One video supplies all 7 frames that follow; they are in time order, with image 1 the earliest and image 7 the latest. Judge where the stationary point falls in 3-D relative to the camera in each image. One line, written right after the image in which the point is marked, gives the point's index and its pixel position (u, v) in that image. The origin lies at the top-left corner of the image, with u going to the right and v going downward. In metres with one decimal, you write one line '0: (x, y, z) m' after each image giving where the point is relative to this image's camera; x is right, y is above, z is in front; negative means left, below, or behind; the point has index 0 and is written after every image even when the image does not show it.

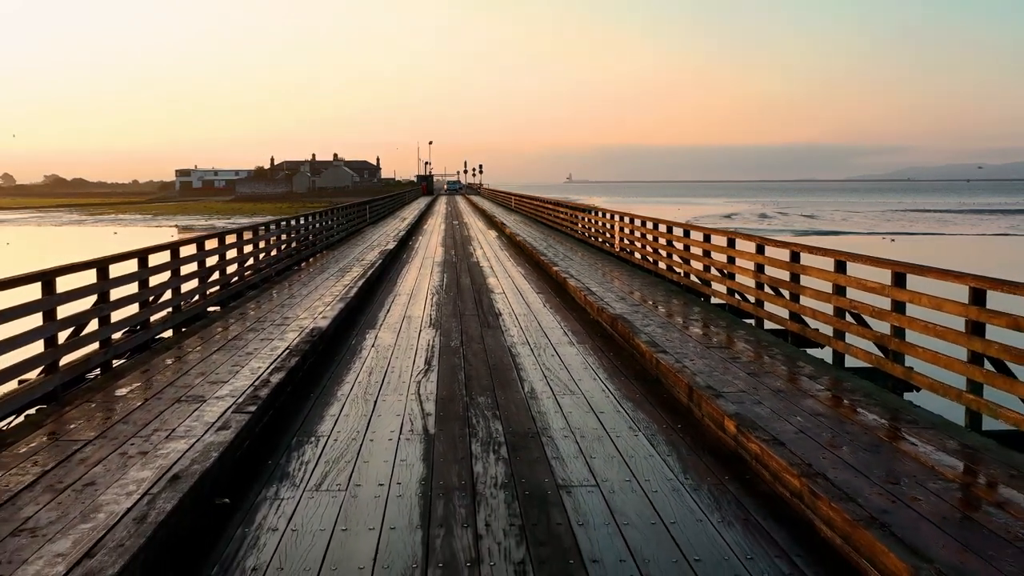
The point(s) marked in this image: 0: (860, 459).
0: (+1.6, -0.8, +4.0) m
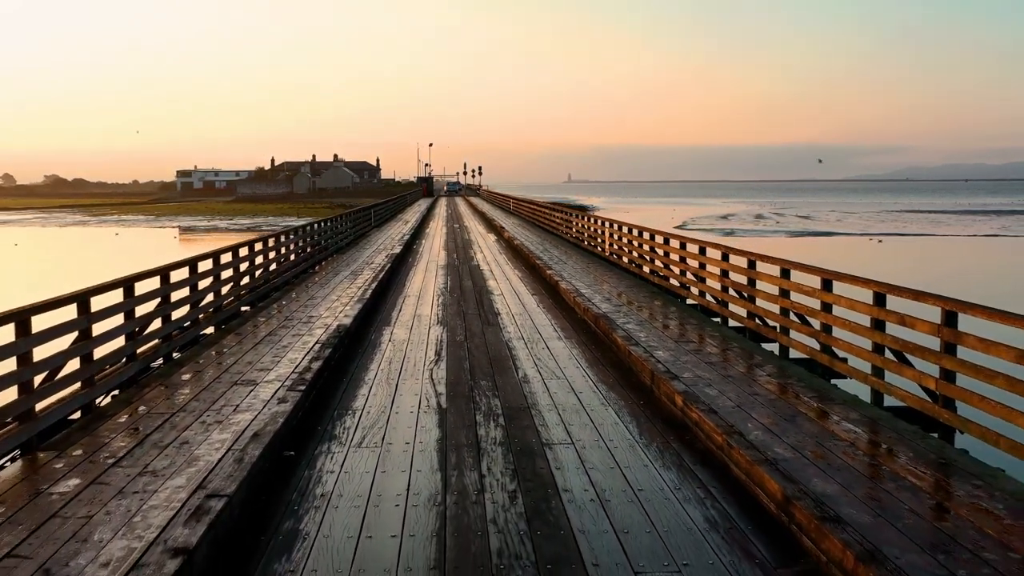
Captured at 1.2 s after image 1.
0: (+1.5, -0.8, +5.1) m
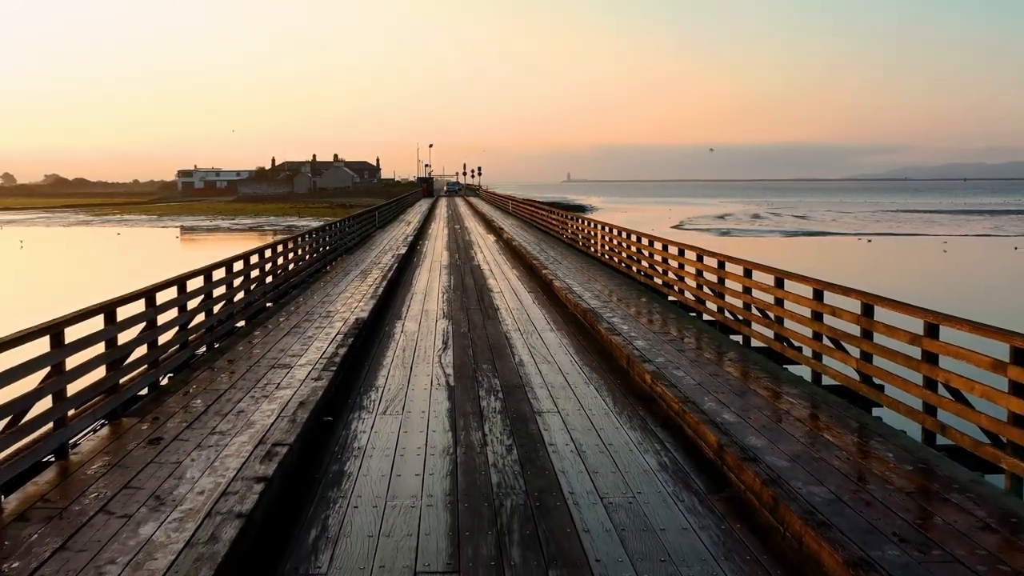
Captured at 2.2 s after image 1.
0: (+1.5, -0.8, +6.2) m
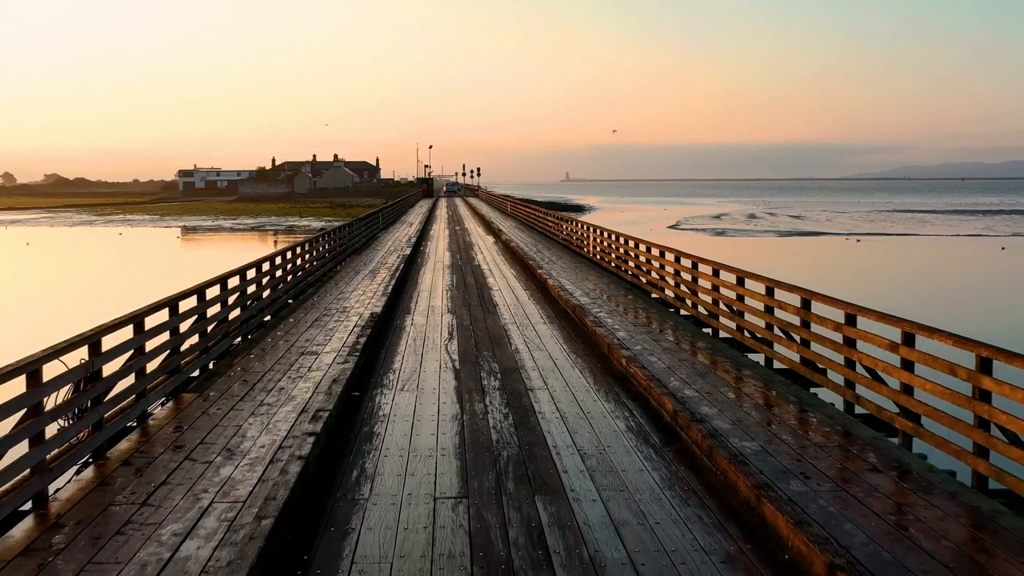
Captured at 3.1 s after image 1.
0: (+1.5, -0.8, +7.3) m
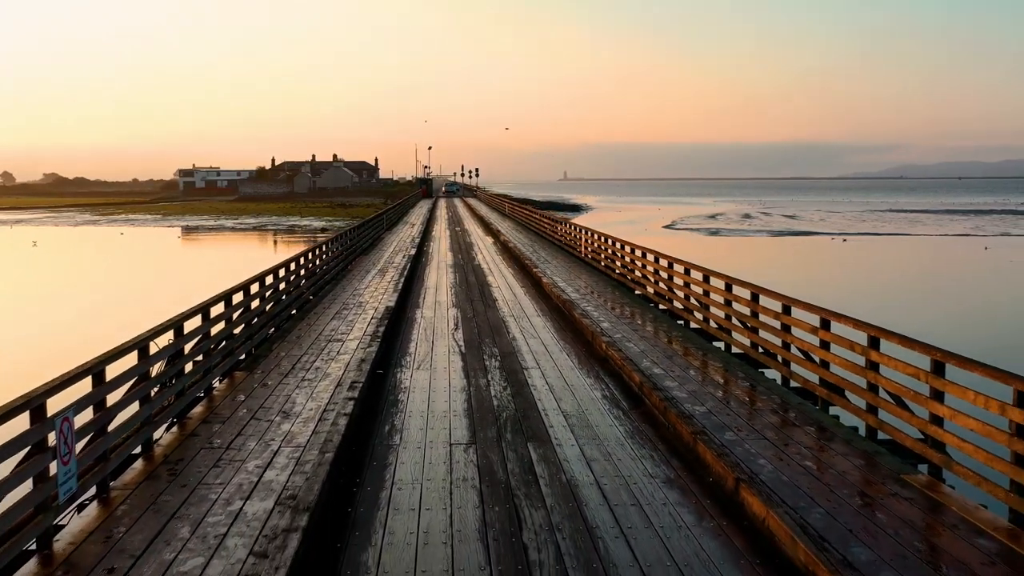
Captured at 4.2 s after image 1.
0: (+1.5, -0.7, +8.7) m
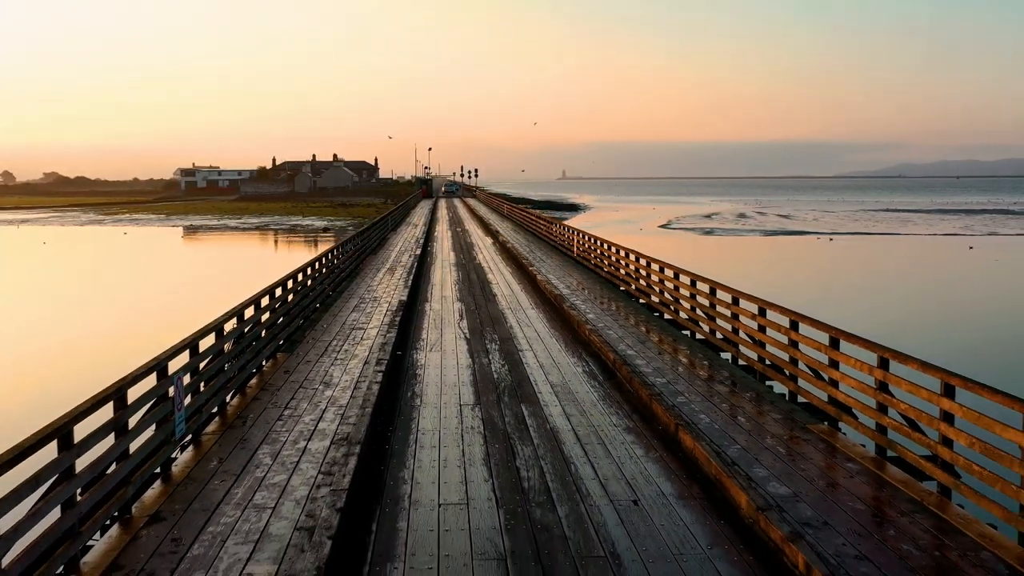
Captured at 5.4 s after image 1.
0: (+1.4, -0.7, +10.2) m
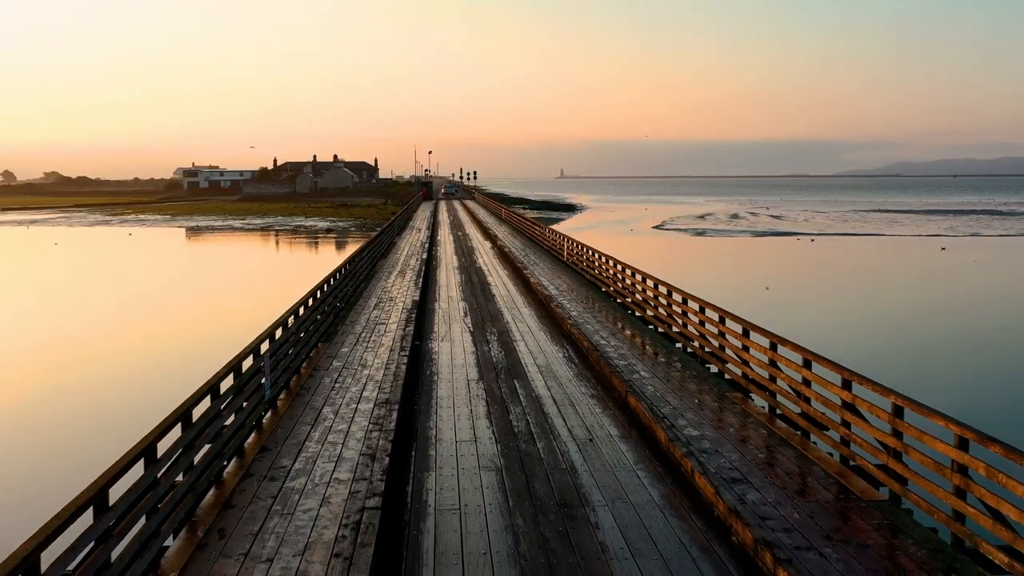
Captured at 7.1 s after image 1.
0: (+1.4, -0.7, +12.6) m
